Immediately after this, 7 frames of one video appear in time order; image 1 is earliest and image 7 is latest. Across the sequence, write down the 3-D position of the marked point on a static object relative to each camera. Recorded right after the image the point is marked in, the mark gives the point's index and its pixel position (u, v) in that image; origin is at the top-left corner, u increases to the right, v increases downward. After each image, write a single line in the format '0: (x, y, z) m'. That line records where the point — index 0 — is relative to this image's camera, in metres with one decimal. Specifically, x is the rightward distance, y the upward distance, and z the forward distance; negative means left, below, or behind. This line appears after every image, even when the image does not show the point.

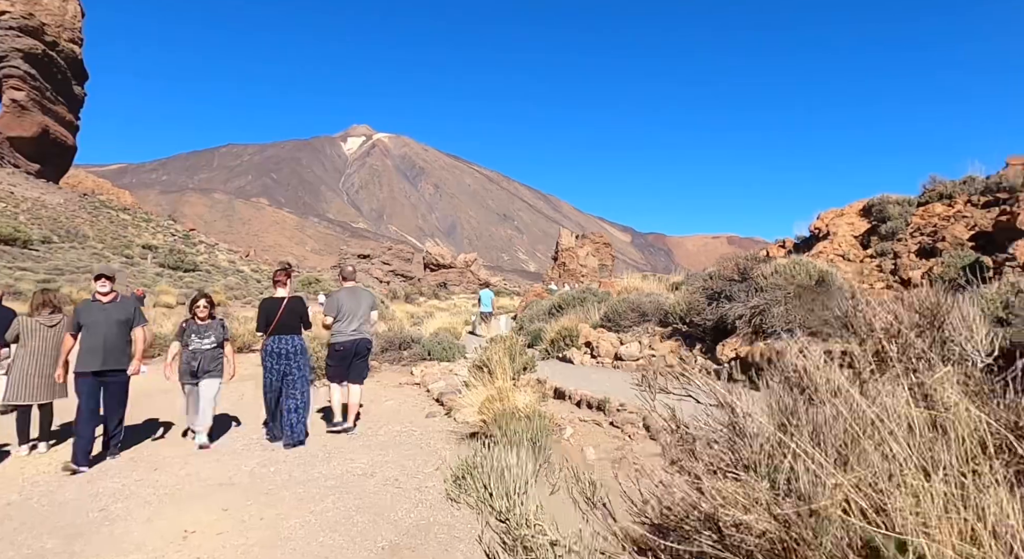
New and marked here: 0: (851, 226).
0: (+7.8, +1.2, +13.5) m
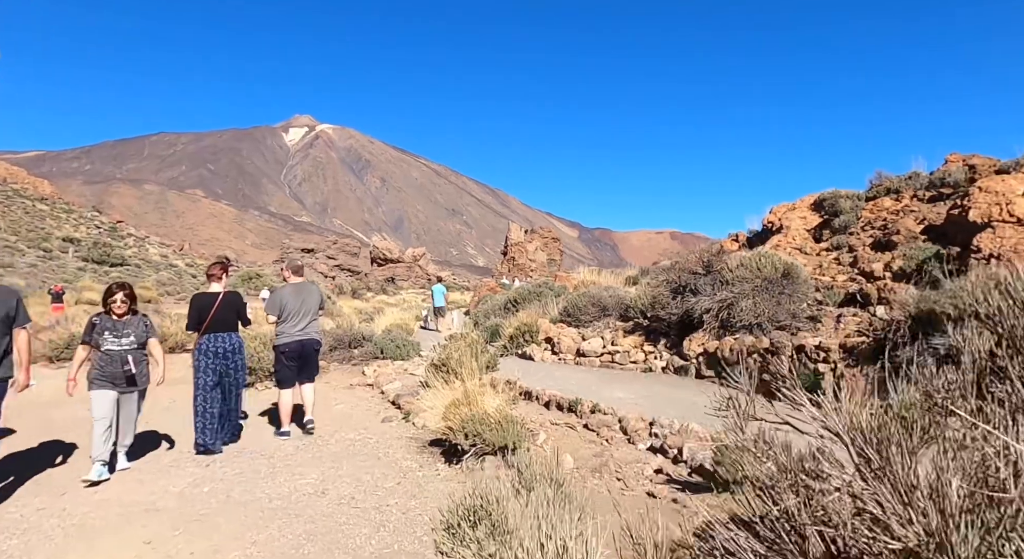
0: (+6.8, +1.4, +13.7) m
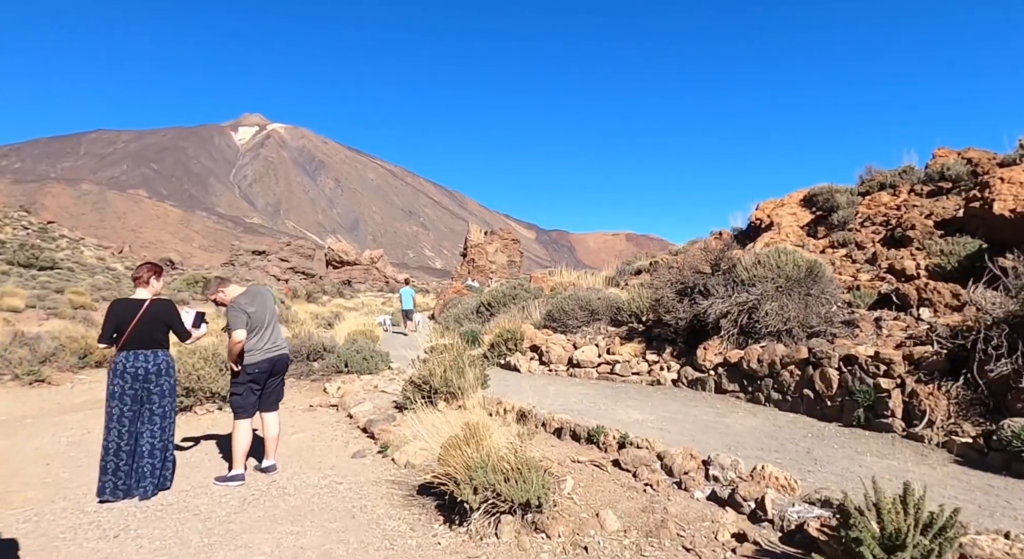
0: (+6.2, +1.4, +13.0) m
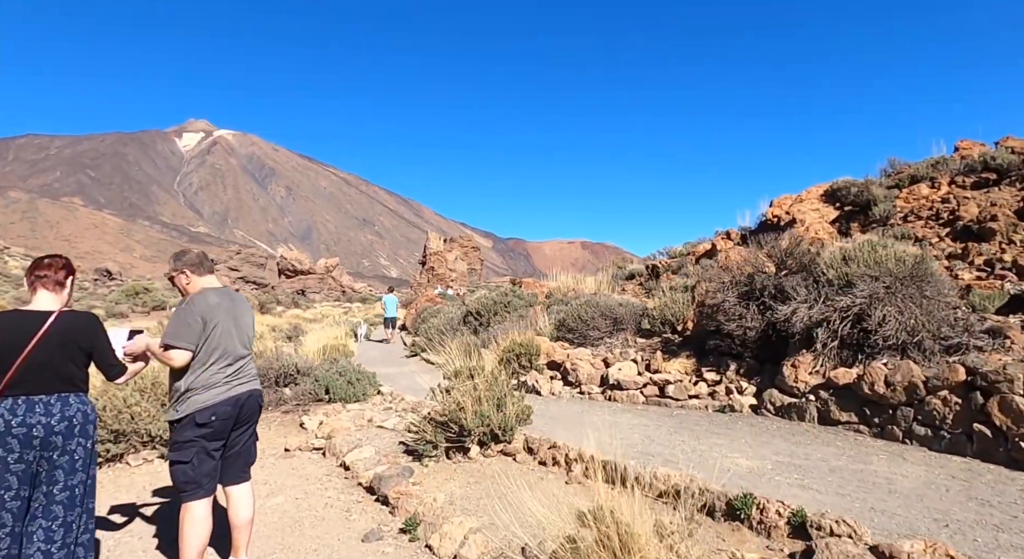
0: (+6.2, +1.3, +11.8) m
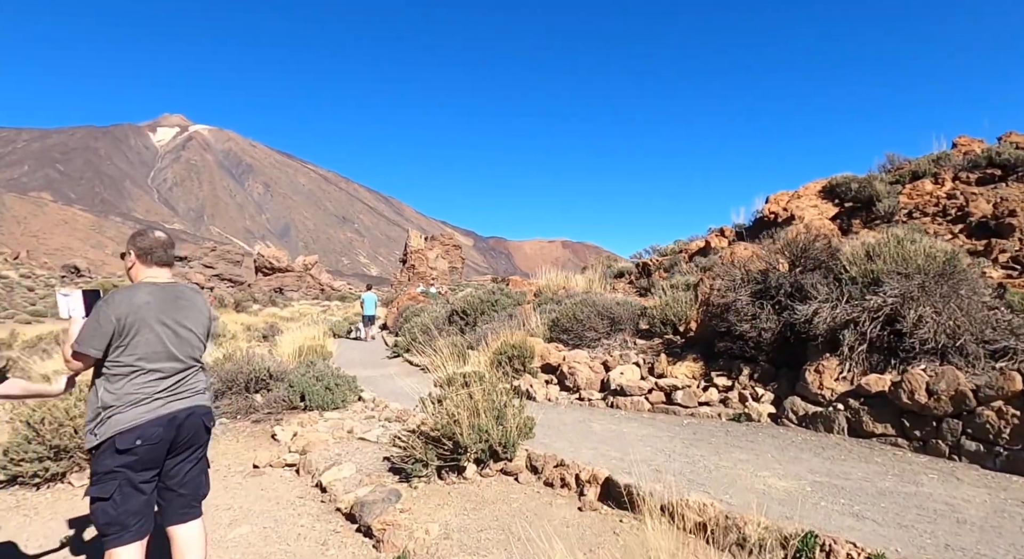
0: (+6.0, +1.4, +11.4) m
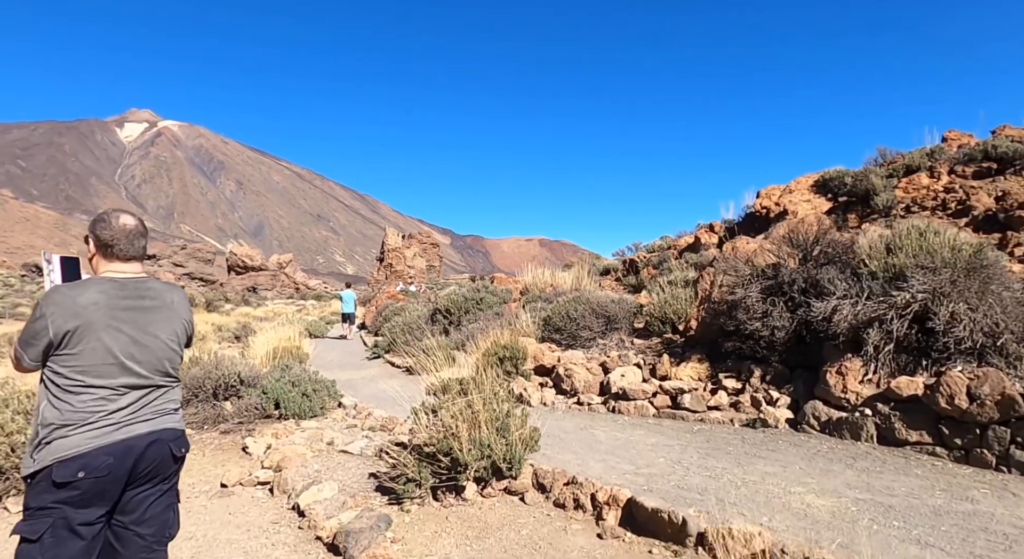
0: (+5.7, +1.4, +11.1) m
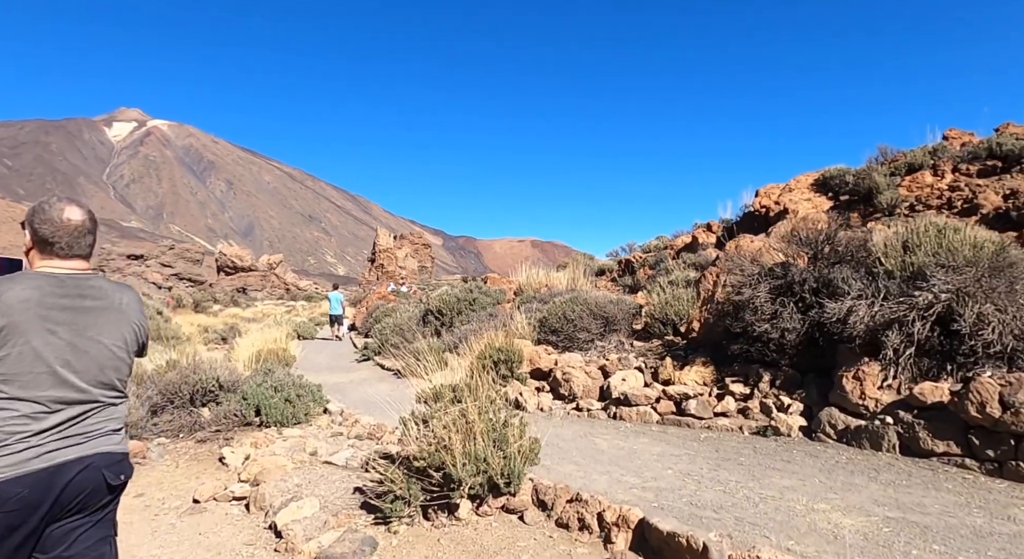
0: (+5.6, +1.4, +10.9) m
